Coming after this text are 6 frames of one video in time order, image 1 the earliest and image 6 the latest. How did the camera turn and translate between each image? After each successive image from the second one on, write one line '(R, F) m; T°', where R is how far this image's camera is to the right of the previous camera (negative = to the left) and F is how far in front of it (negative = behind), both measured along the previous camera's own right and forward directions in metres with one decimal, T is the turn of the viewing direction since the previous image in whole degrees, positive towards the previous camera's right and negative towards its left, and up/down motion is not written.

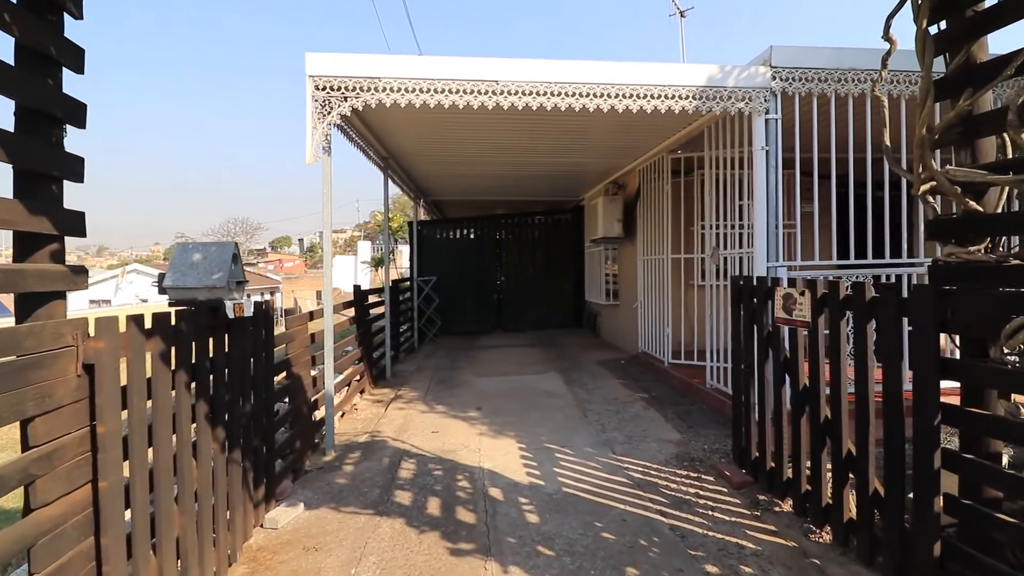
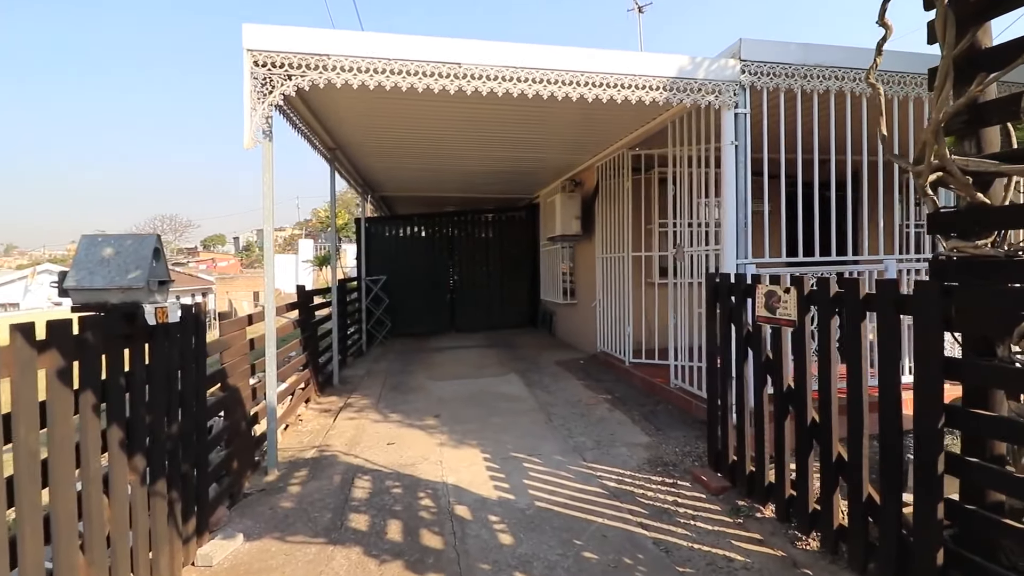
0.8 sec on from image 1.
(-0.1, +0.3) m; +6°
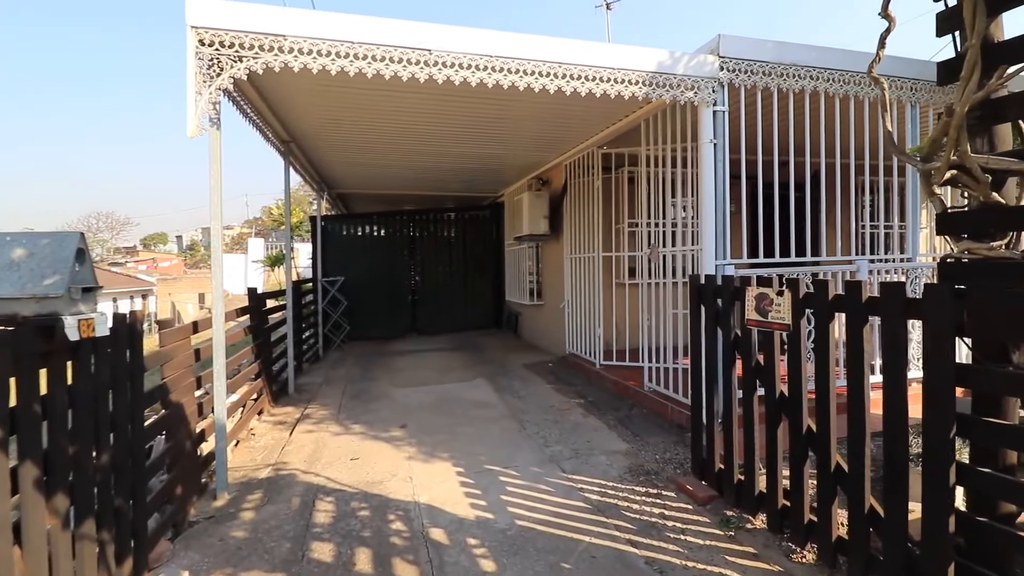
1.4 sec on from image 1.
(-0.1, +0.2) m; +5°
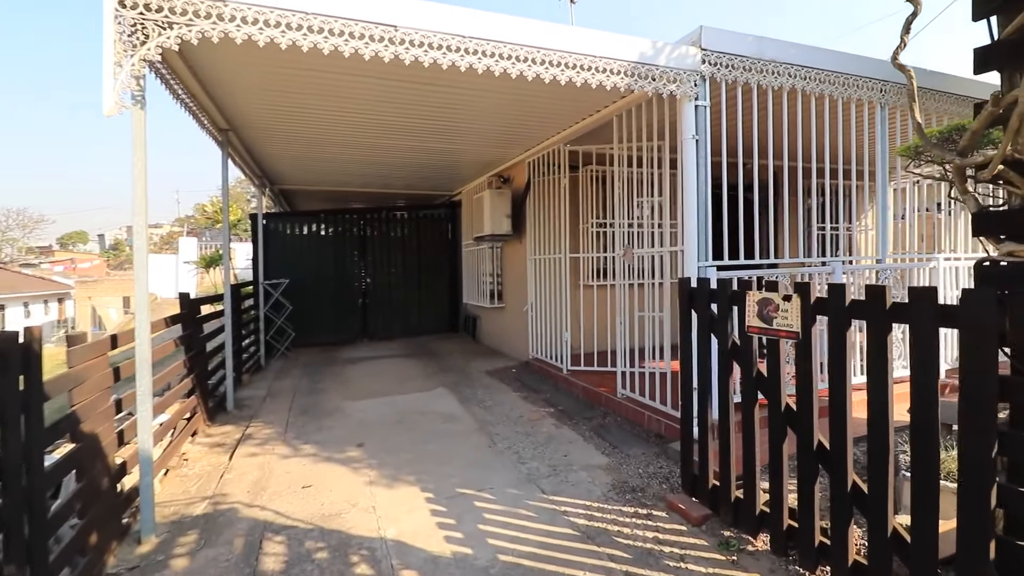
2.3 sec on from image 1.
(-0.2, +0.3) m; +6°
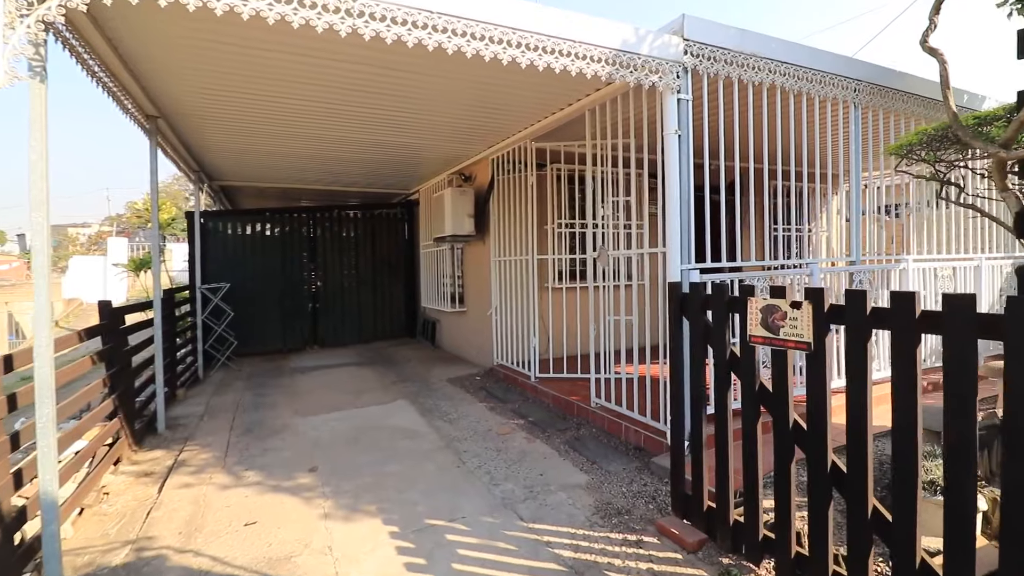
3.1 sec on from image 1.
(-0.1, +0.3) m; +5°
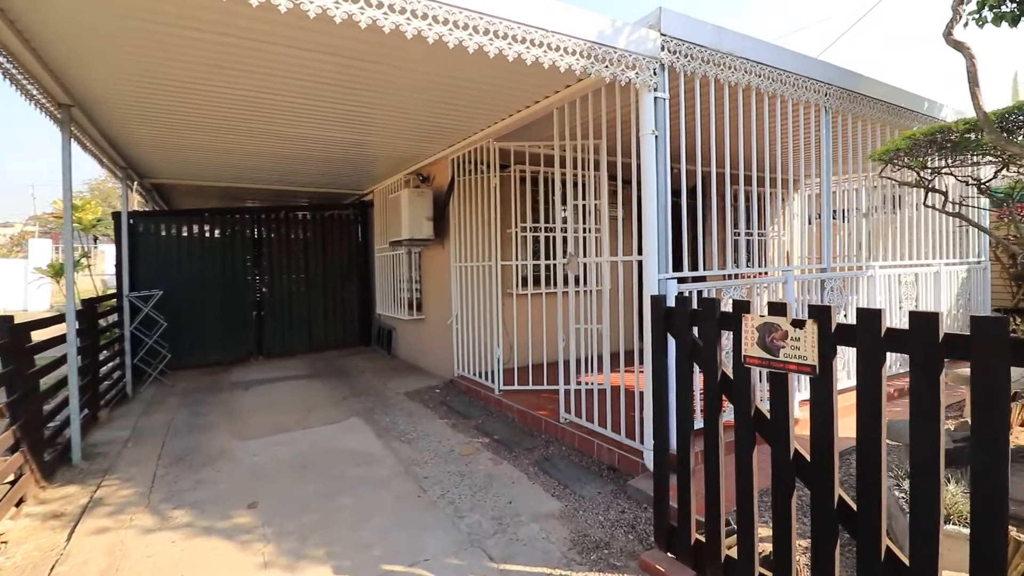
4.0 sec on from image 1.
(-0.1, +0.3) m; +5°
